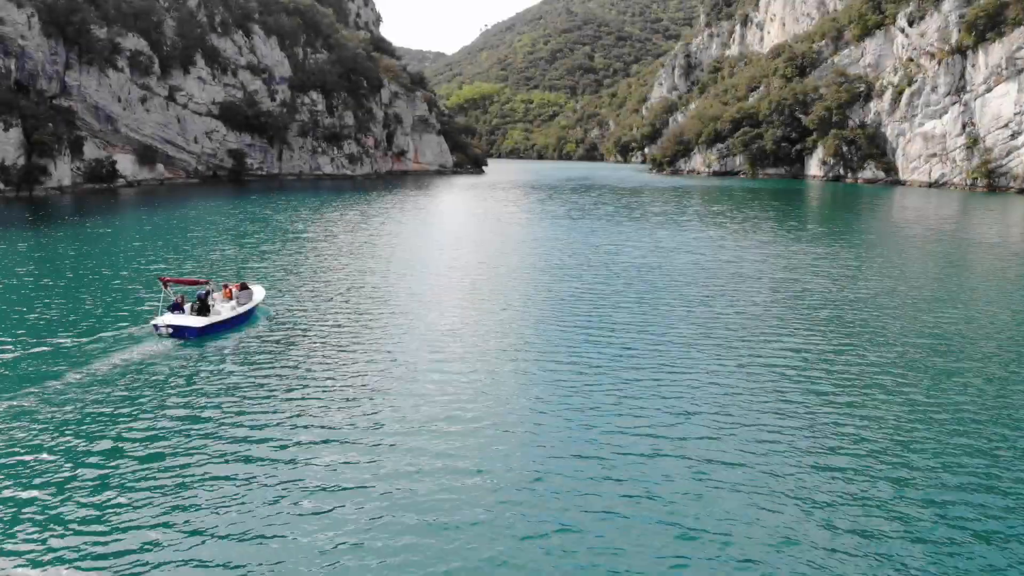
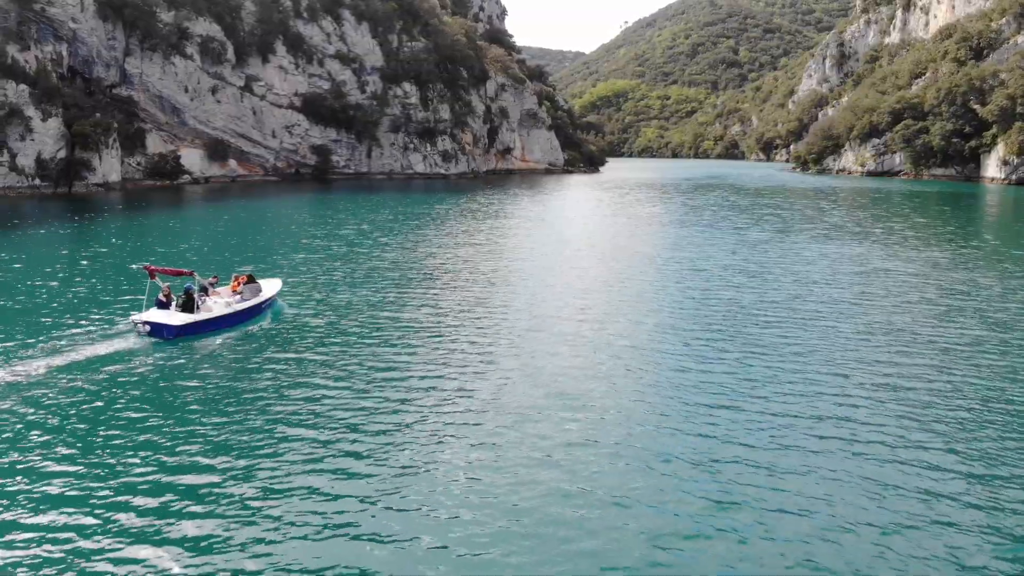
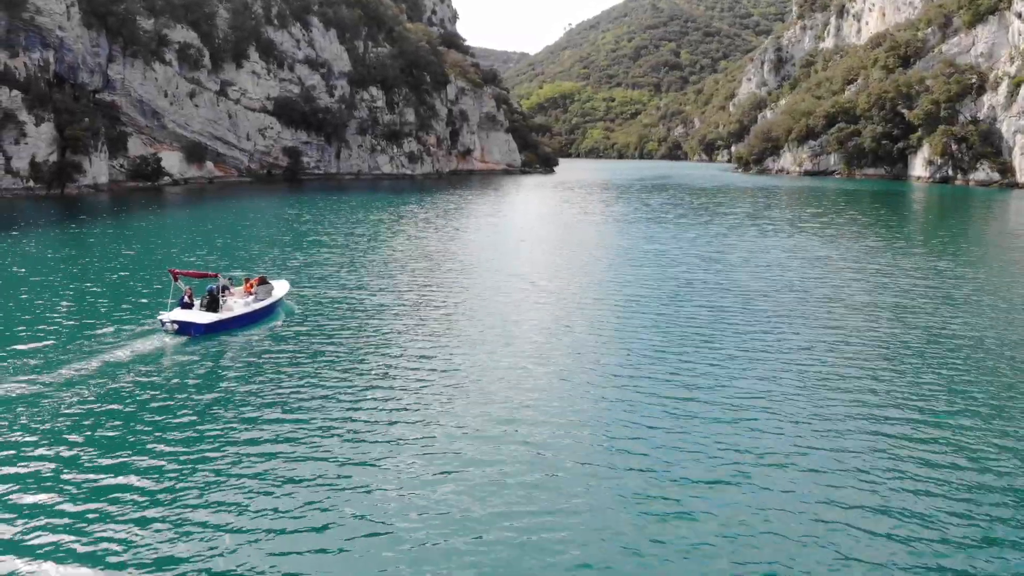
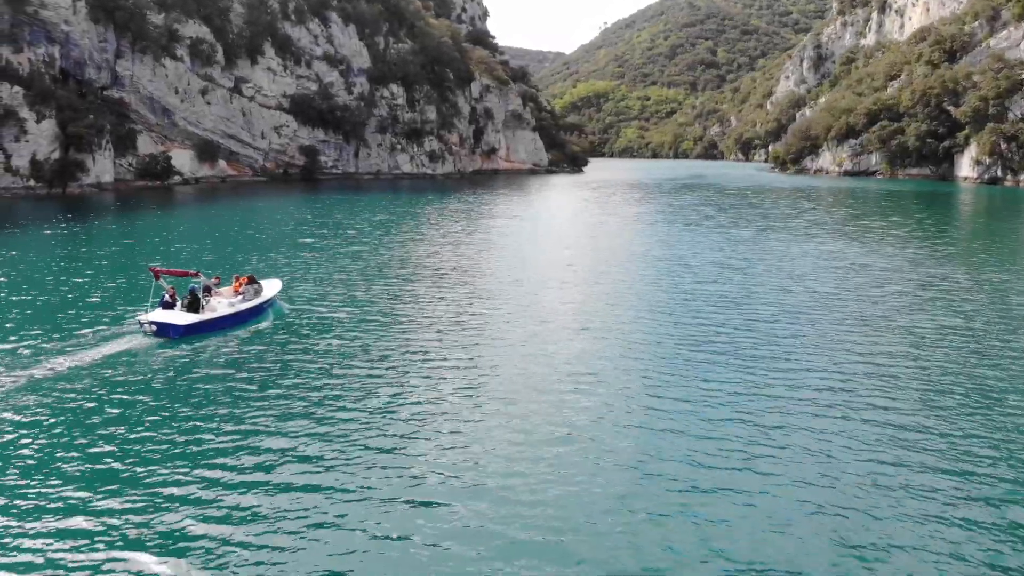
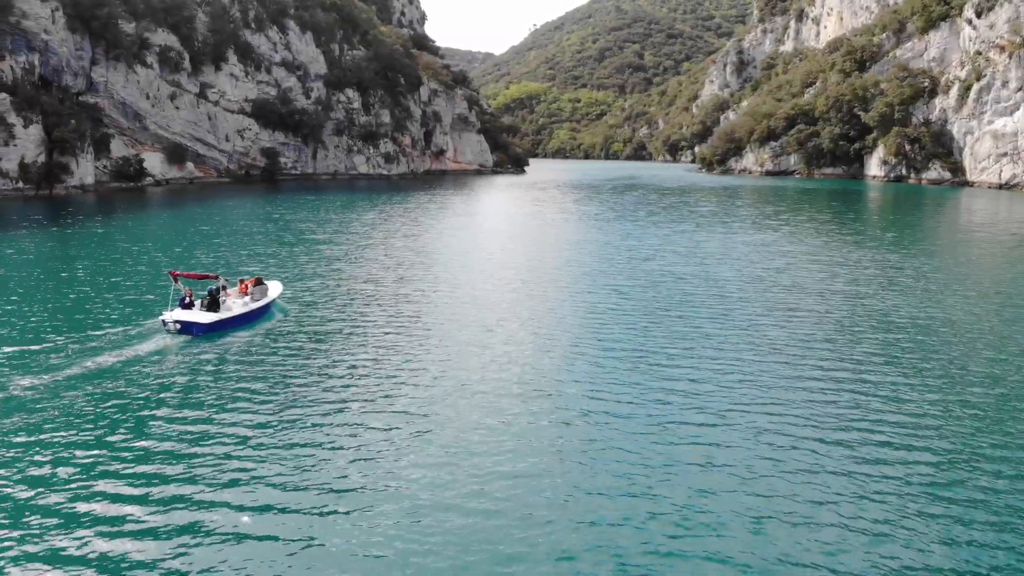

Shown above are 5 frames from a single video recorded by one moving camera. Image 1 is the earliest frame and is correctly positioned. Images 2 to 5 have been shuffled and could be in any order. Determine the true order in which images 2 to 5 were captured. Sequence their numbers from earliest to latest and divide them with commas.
5, 3, 4, 2
